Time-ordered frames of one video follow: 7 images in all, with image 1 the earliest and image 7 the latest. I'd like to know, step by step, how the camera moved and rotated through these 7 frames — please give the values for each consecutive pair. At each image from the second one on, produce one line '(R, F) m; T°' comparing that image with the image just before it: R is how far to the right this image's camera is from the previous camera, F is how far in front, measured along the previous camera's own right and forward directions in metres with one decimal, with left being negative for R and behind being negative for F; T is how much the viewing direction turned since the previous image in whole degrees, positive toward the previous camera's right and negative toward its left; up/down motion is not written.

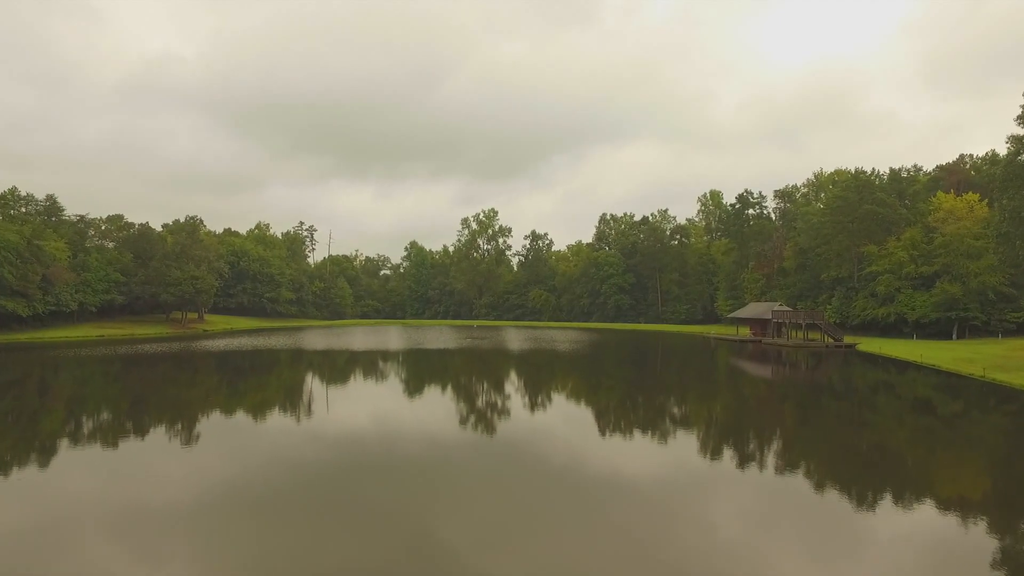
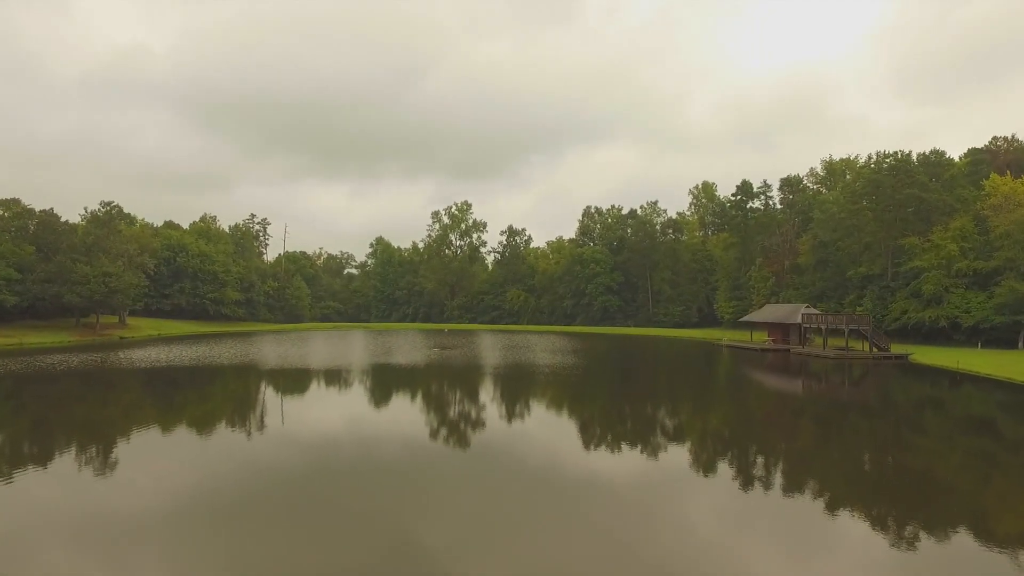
(0.0, +4.1) m; +2°
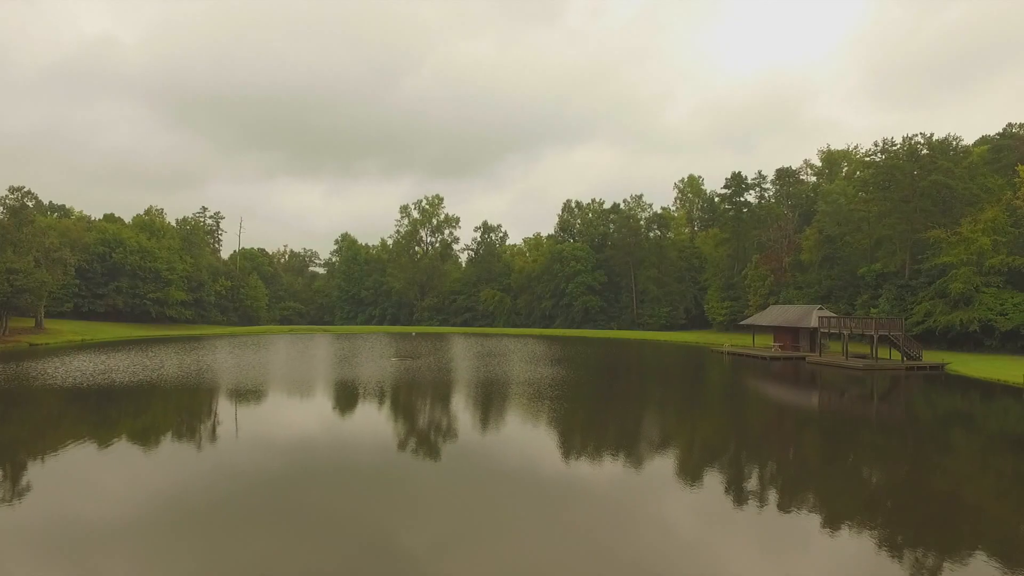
(+0.3, +2.8) m; +2°
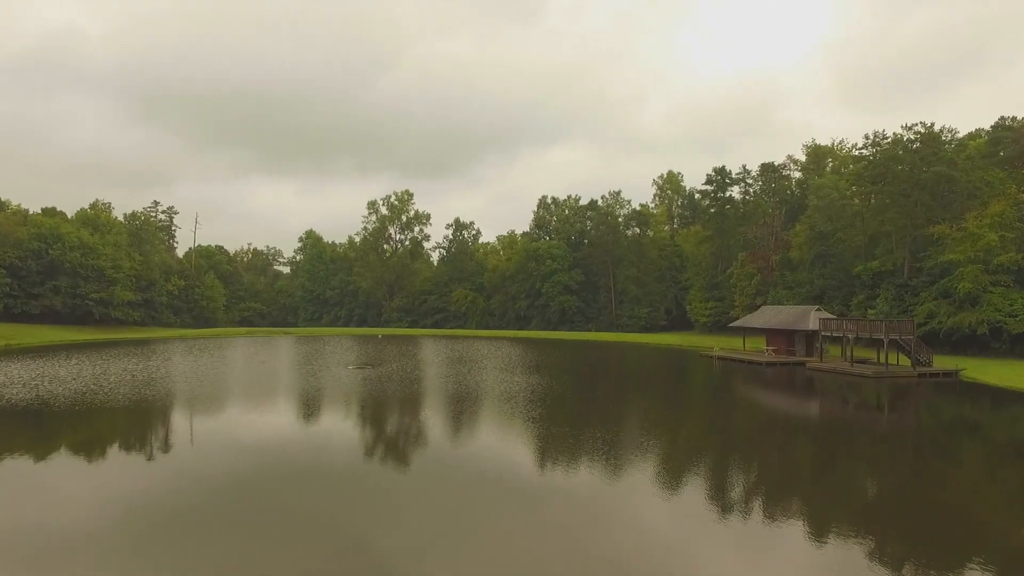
(+0.1, +1.7) m; +2°
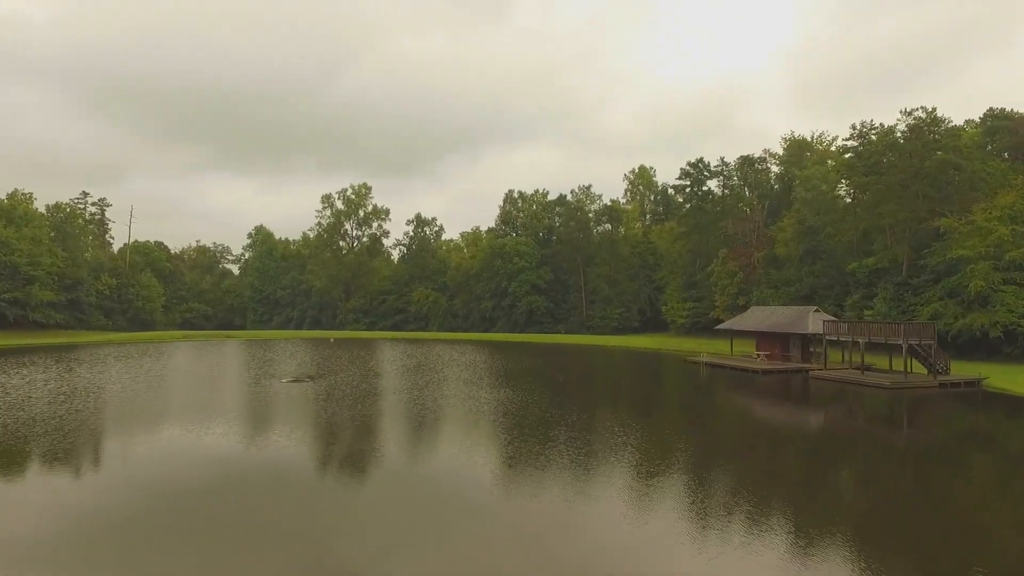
(0.0, +2.0) m; +3°
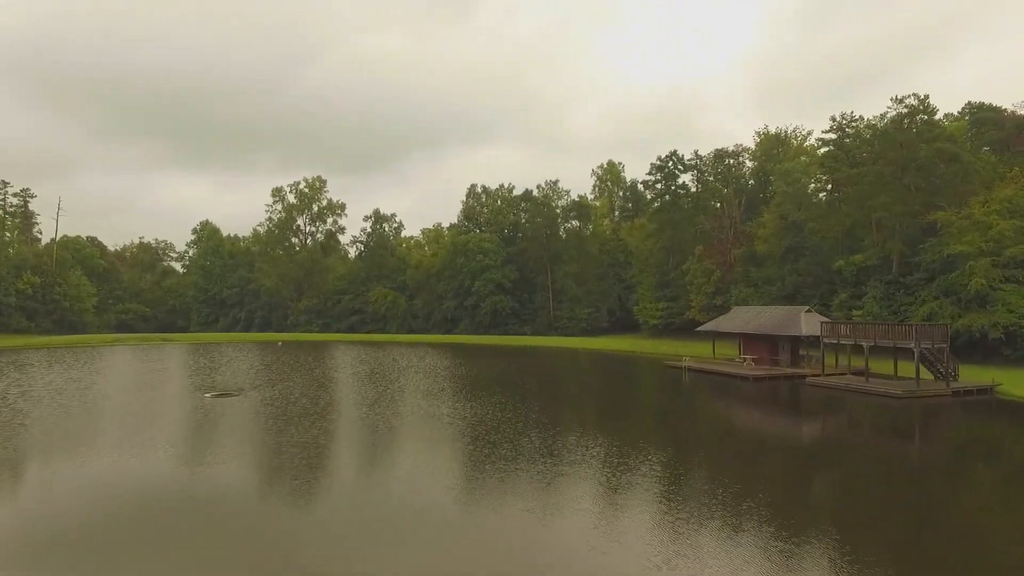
(0.0, +1.6) m; +4°
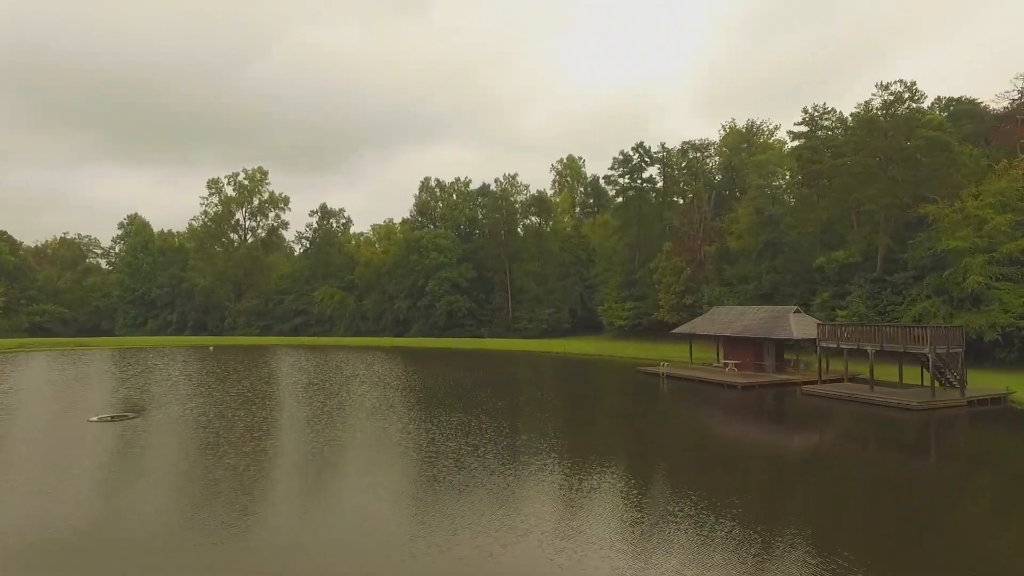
(-0.1, +1.6) m; +4°
